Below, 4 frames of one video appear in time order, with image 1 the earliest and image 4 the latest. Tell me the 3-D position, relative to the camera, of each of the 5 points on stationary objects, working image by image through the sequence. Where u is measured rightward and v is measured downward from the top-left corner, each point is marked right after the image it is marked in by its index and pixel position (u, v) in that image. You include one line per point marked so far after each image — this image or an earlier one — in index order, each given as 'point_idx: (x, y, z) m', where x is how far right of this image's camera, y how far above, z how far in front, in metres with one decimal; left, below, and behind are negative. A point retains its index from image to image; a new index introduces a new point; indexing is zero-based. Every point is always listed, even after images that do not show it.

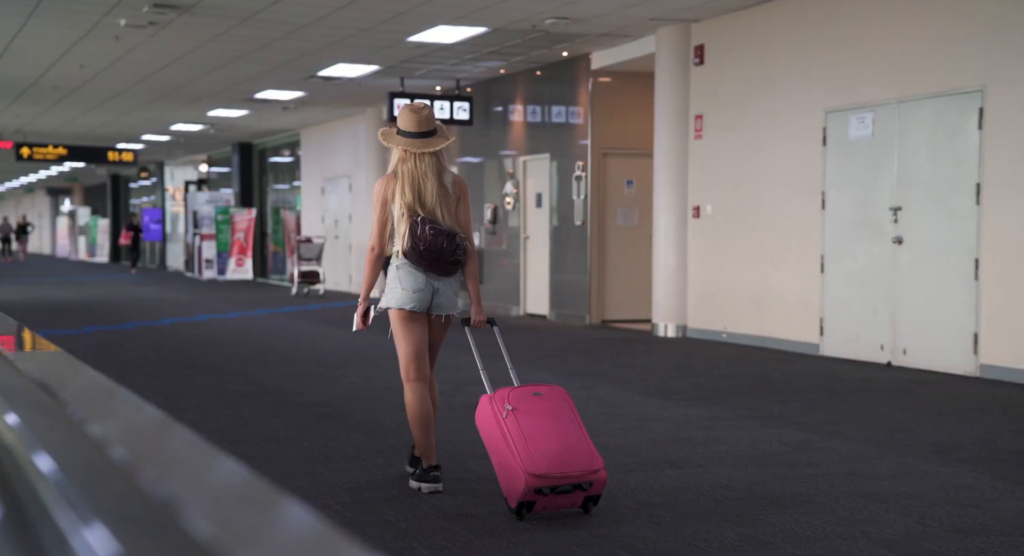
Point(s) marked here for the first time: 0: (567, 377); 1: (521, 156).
0: (+0.4, -0.8, +8.9) m
1: (+0.1, +1.7, +16.2) m
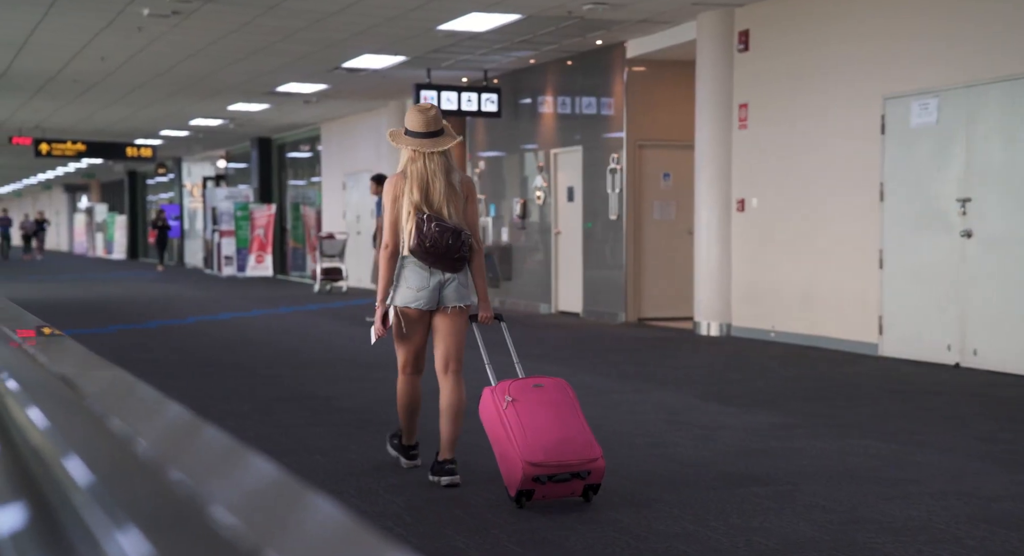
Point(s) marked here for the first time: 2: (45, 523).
0: (+0.8, -0.8, +8.5) m
1: (+0.5, +1.8, +15.7) m
2: (-1.8, -0.9, +4.4) m
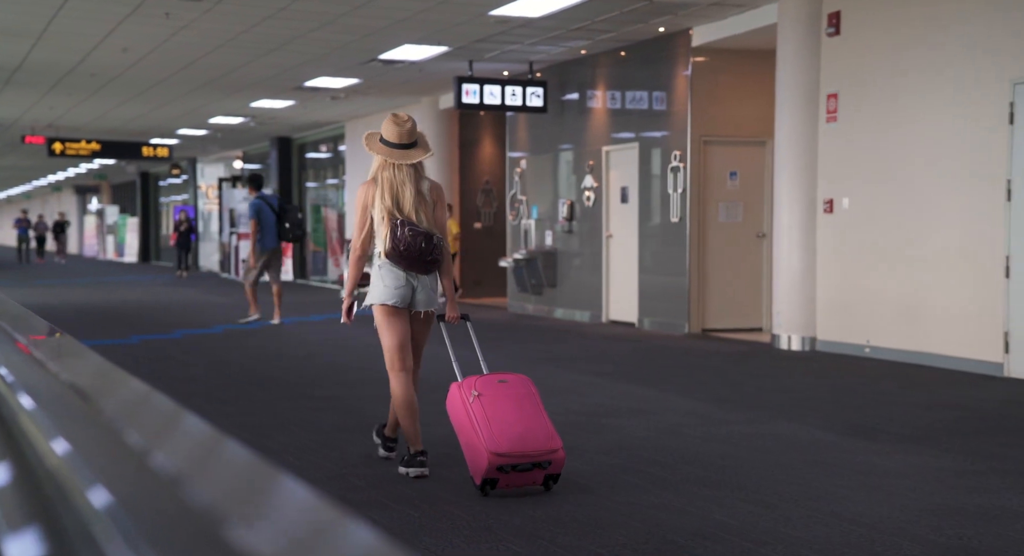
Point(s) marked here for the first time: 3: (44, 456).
0: (+1.3, -0.8, +7.4) m
1: (+1.2, +1.7, +14.7) m
2: (-1.3, -1.0, +3.3) m
3: (-2.0, -0.8, +4.6) m
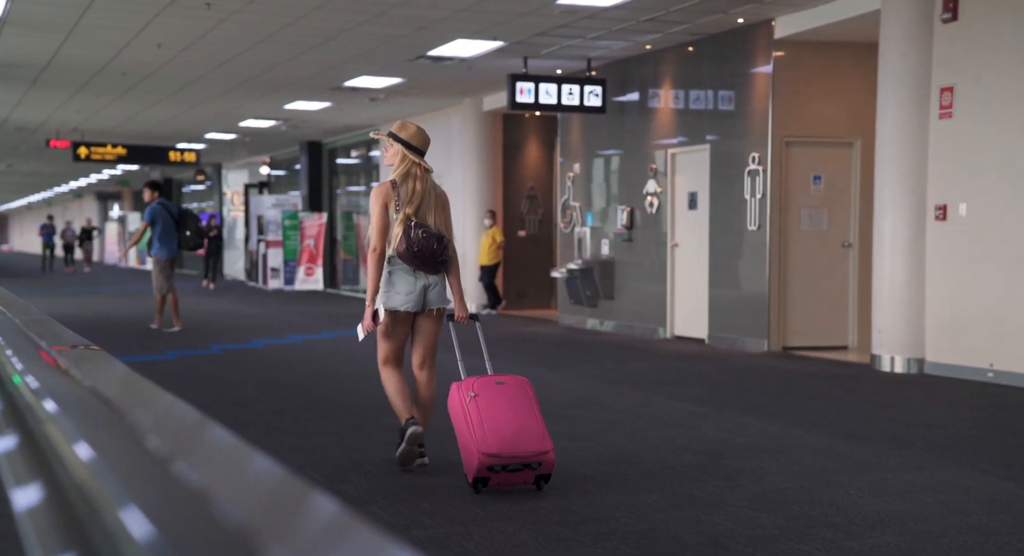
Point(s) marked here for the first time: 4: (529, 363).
0: (+1.9, -0.9, +6.4) m
1: (+1.9, +1.6, +13.7) m
2: (-0.8, -1.0, +2.4) m
3: (-1.4, -0.9, +3.7) m
4: (+0.2, -0.8, +11.2) m
